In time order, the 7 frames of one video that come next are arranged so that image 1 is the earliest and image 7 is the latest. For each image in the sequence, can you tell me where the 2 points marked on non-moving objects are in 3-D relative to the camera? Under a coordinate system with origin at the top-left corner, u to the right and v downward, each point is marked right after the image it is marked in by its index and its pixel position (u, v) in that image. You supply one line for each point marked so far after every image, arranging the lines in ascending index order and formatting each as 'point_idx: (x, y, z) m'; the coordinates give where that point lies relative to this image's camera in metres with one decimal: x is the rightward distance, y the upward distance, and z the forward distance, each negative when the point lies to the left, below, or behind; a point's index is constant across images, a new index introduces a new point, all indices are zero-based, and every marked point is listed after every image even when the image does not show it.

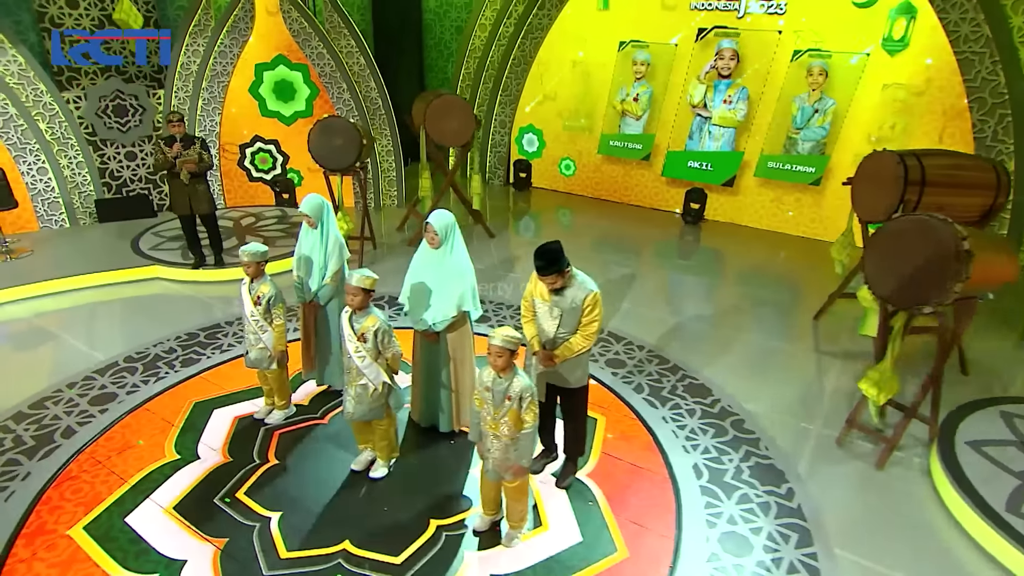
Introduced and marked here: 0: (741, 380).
0: (+1.3, -0.5, +4.5) m
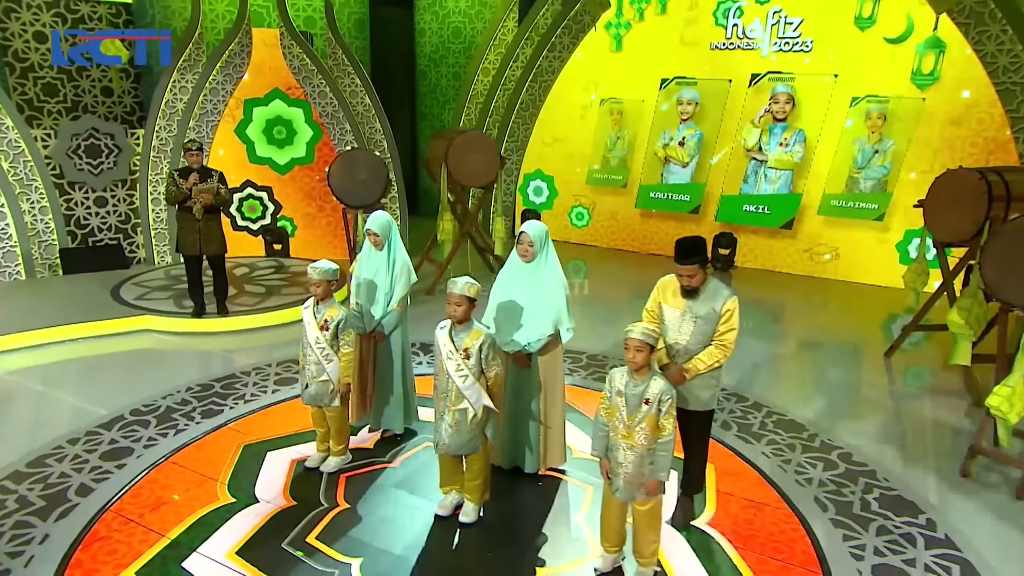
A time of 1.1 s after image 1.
0: (+1.7, -0.6, +4.2) m
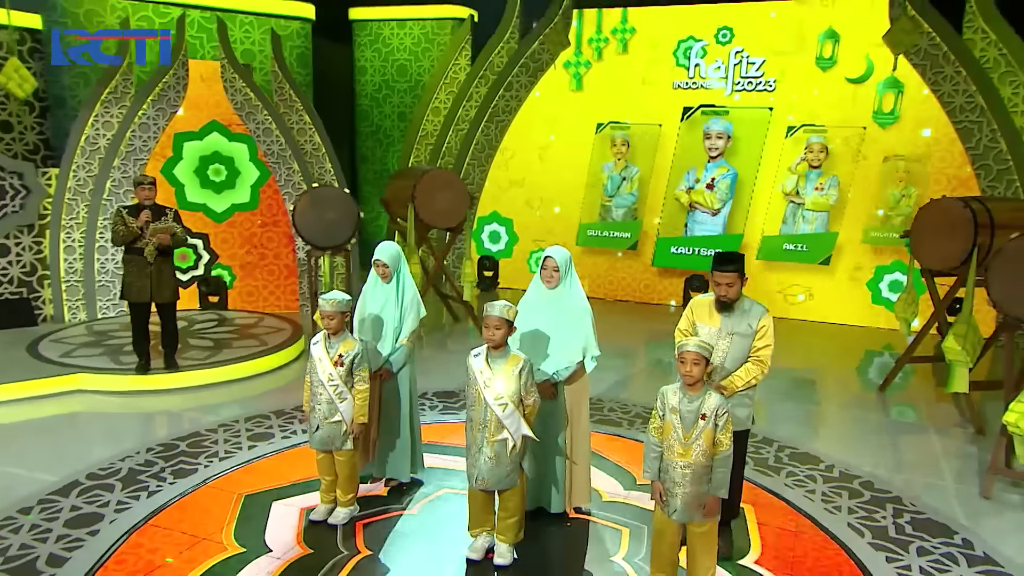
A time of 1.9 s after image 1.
0: (+1.7, -0.8, +4.2) m
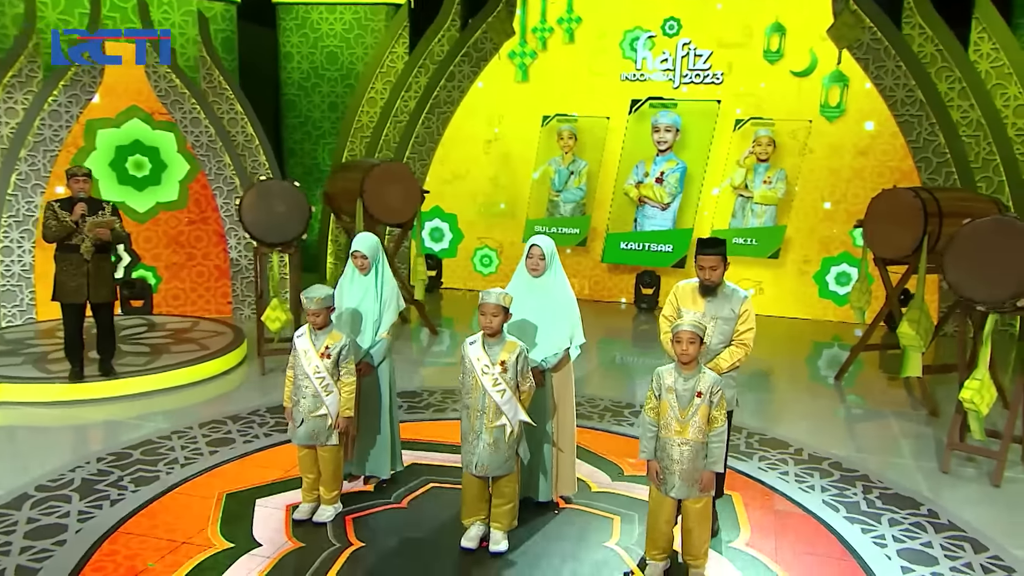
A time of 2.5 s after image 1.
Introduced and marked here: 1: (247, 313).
0: (+1.5, -0.7, +4.3) m
1: (-1.9, -0.2, +5.9) m
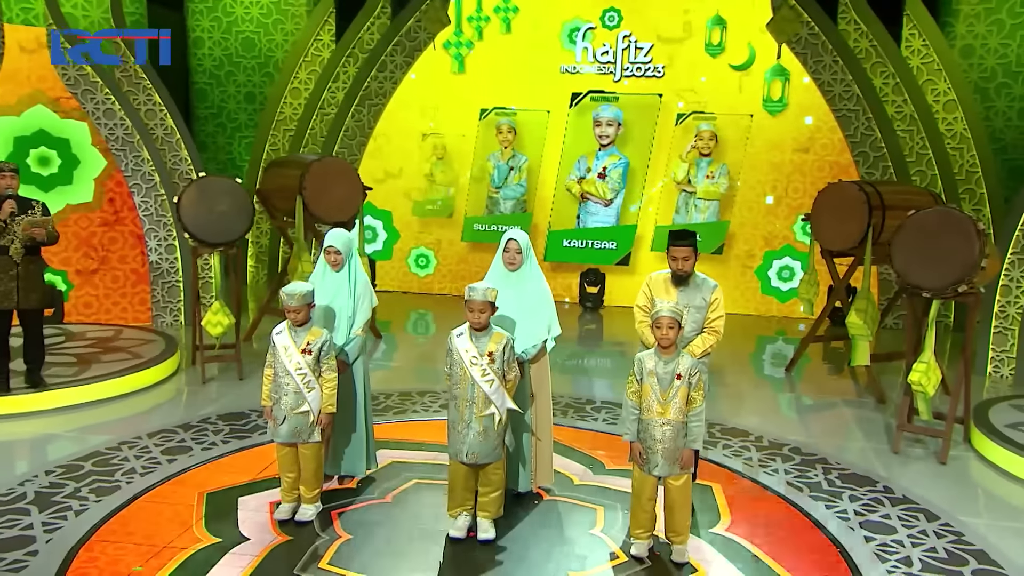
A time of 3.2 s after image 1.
0: (+1.3, -0.7, +4.5) m
1: (-2.2, -0.2, +5.6) m
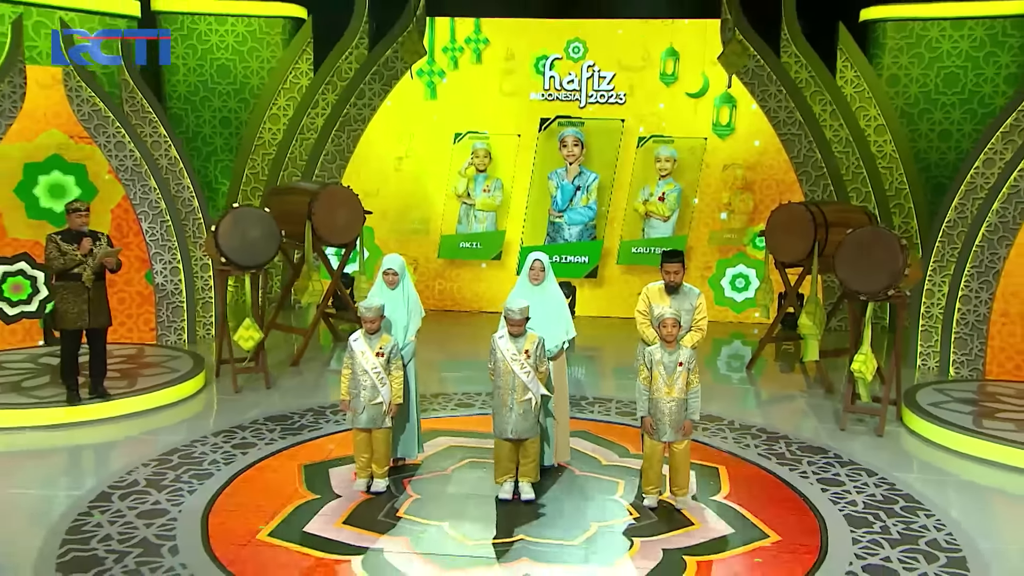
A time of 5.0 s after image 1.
0: (+1.3, -0.7, +5.2) m
1: (-2.3, -0.4, +6.0) m
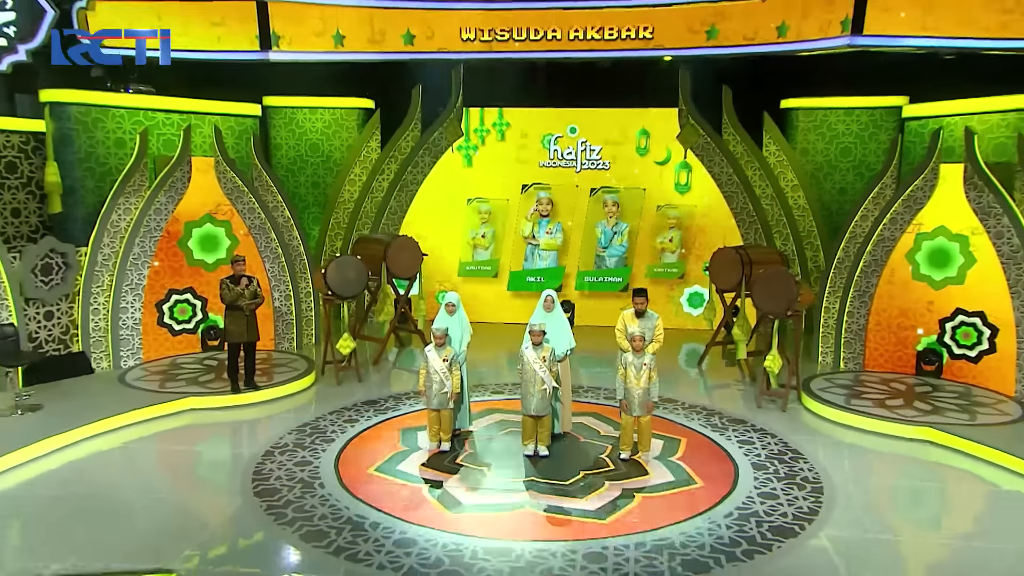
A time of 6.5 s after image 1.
0: (+1.4, -0.9, +7.3) m
1: (-2.2, -0.5, +8.1) m
